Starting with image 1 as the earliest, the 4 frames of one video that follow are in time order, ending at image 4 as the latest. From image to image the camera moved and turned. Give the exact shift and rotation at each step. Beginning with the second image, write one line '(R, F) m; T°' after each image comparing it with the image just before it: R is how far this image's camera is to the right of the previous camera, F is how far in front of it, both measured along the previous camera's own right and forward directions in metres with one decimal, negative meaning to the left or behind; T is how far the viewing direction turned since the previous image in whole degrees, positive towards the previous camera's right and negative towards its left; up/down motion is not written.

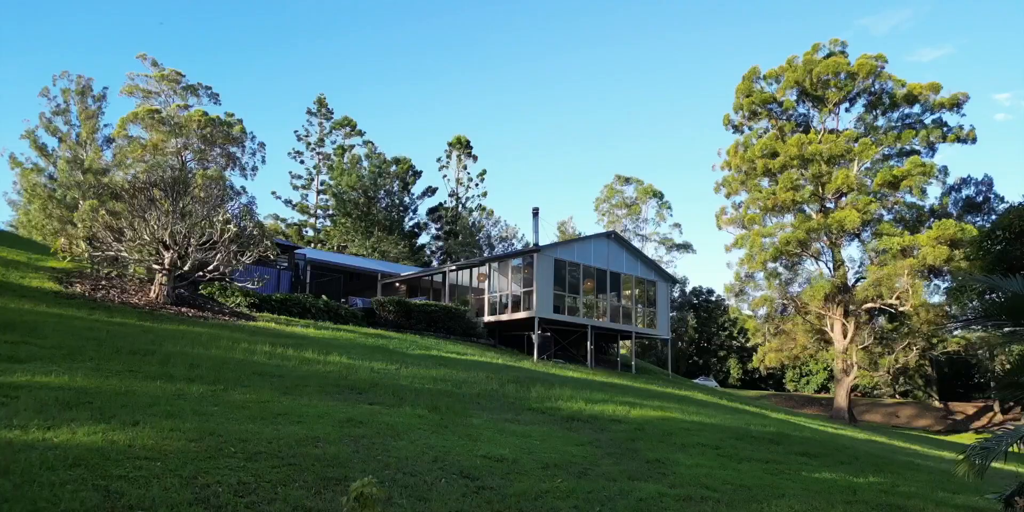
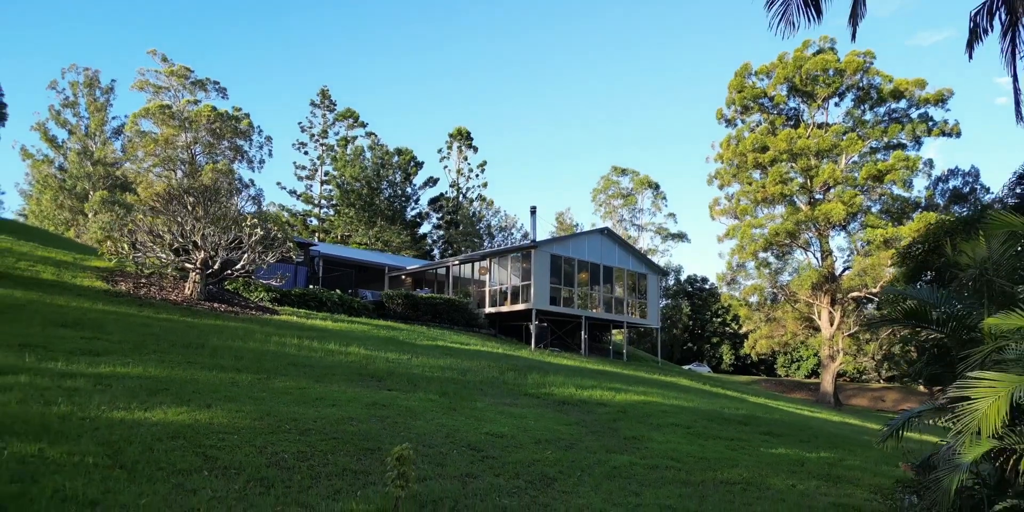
(0.0, -1.5) m; 0°
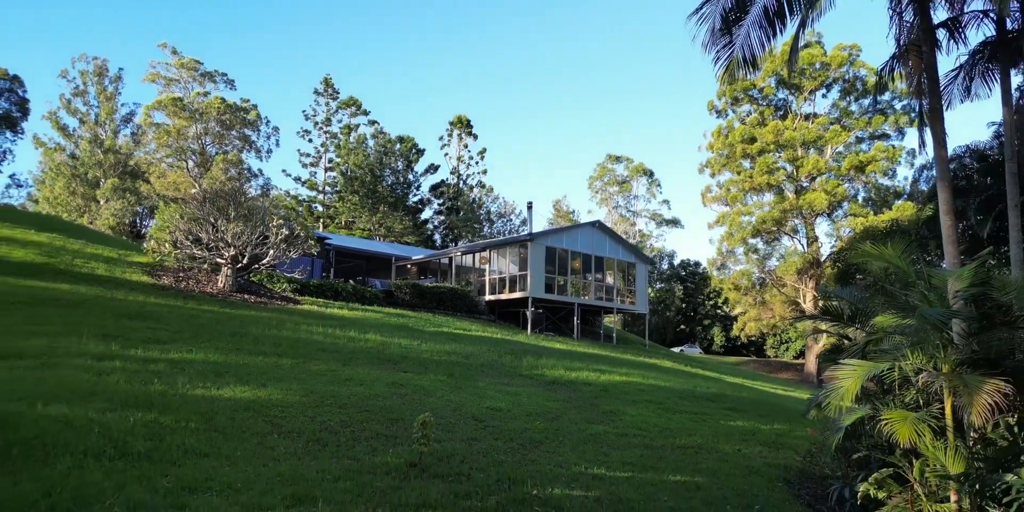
(+0.1, -1.8) m; 0°
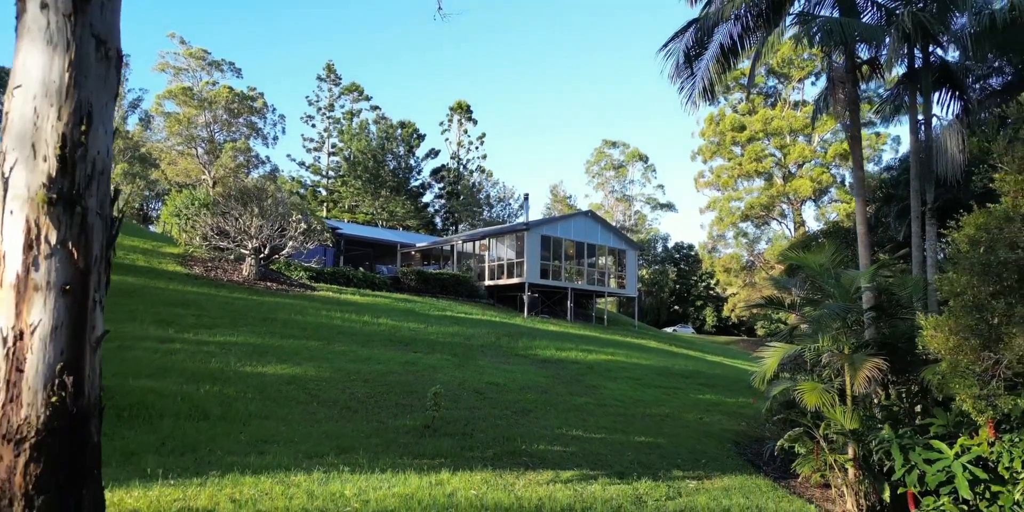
(+0.1, -1.8) m; 0°
